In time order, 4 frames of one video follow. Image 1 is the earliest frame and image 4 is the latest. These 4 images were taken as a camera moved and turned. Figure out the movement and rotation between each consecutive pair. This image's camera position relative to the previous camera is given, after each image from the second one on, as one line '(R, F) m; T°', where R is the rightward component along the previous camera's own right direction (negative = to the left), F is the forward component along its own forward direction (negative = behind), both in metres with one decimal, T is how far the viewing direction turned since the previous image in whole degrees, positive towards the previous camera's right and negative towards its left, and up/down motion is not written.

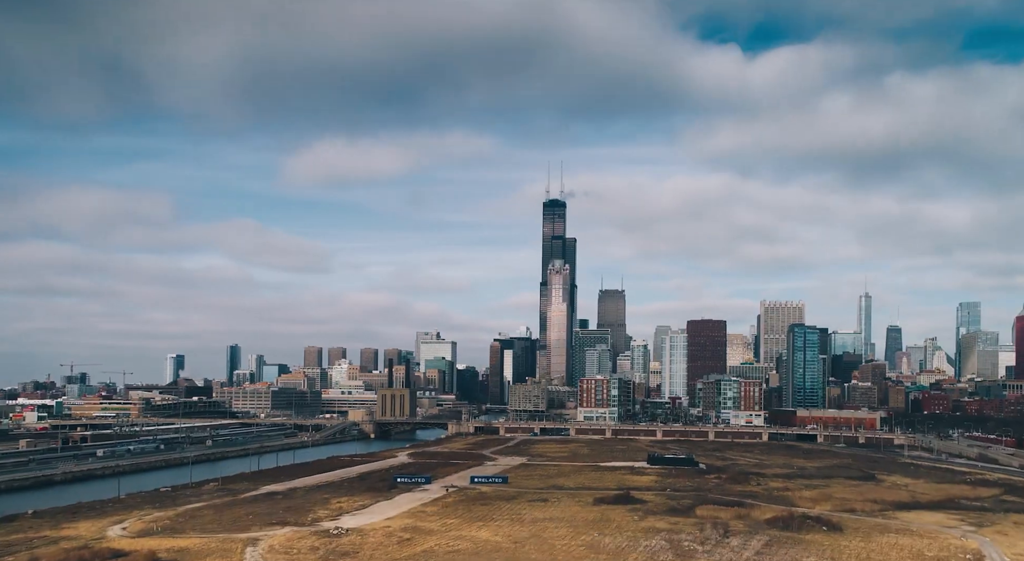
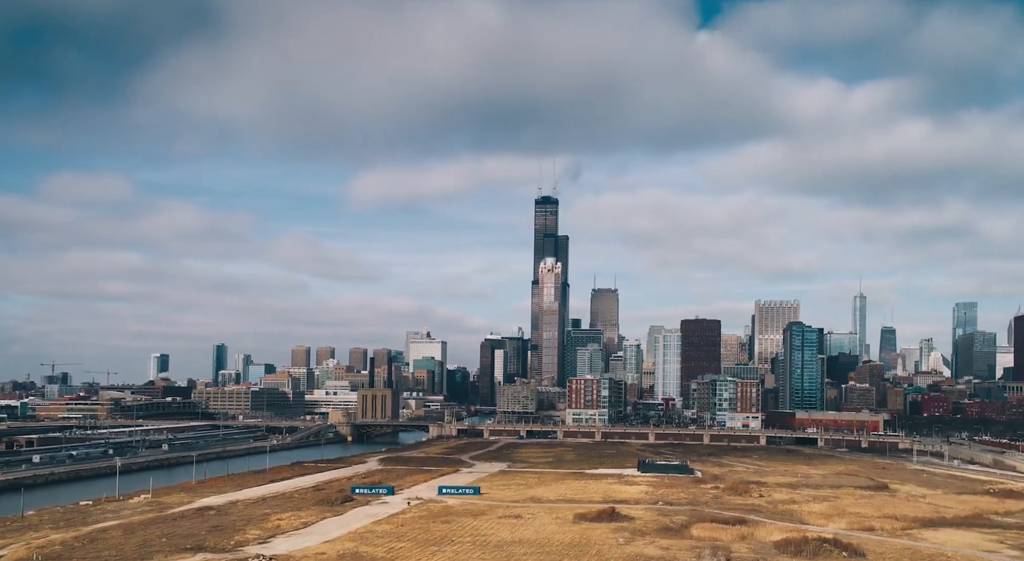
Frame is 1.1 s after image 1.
(+2.1, +11.3) m; 0°
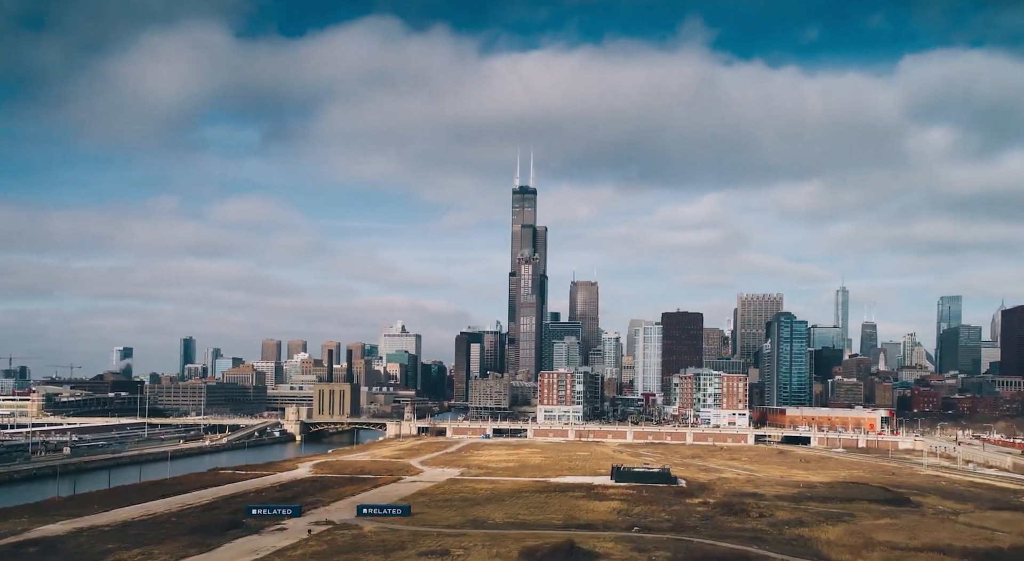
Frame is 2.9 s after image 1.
(+3.5, +19.1) m; +1°
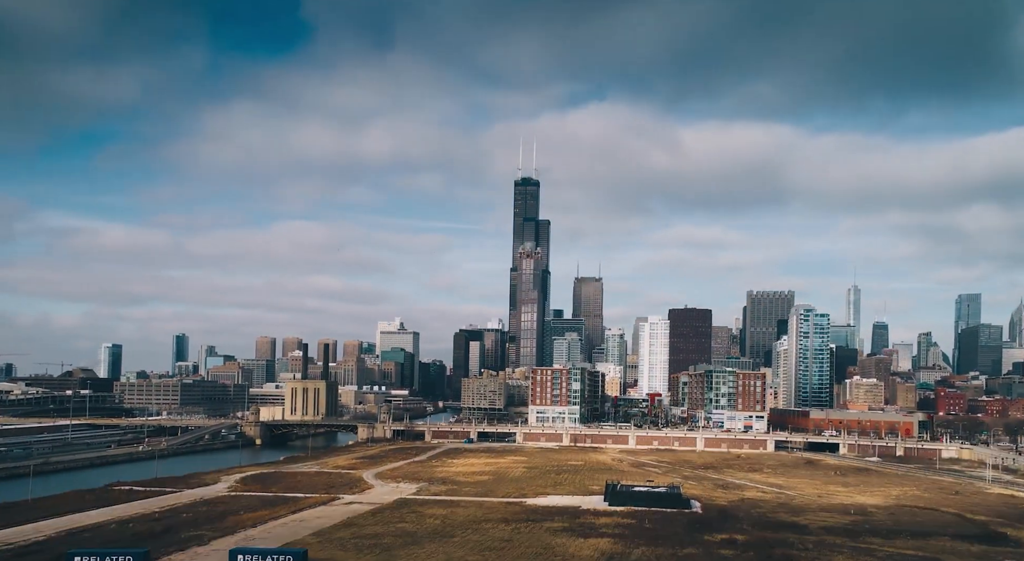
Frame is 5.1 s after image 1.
(+3.6, +23.1) m; 0°
